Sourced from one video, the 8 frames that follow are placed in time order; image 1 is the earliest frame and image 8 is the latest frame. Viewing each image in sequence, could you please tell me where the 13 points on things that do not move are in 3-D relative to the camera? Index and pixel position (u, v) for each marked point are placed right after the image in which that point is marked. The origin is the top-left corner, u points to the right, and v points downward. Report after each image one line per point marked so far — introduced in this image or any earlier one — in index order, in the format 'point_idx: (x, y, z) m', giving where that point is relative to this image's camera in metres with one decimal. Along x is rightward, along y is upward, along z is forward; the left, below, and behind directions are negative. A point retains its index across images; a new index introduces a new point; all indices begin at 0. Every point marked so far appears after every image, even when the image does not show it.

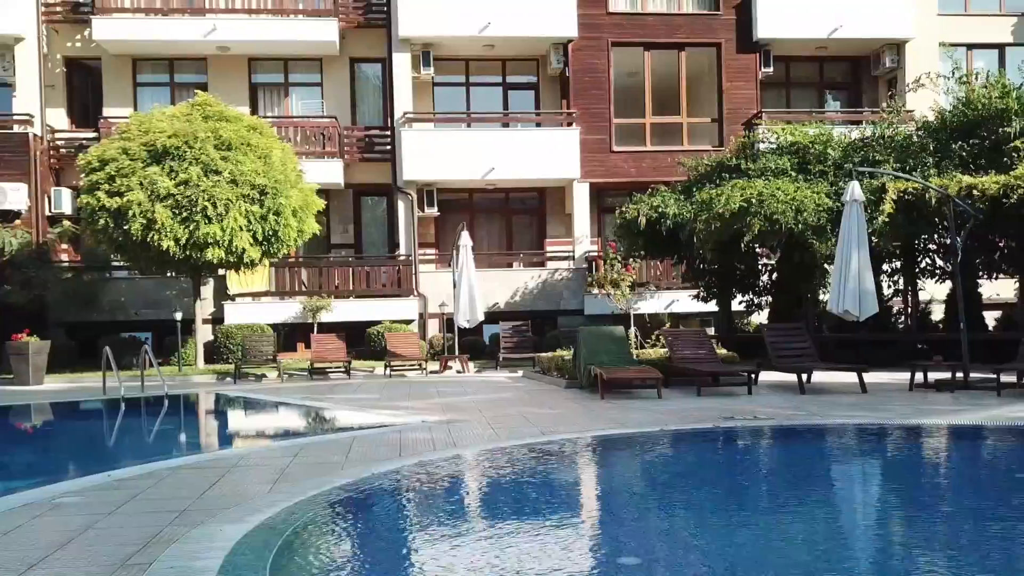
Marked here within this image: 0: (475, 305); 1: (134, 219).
0: (-0.4, -0.2, +15.5) m
1: (-4.3, +0.8, +15.4) m
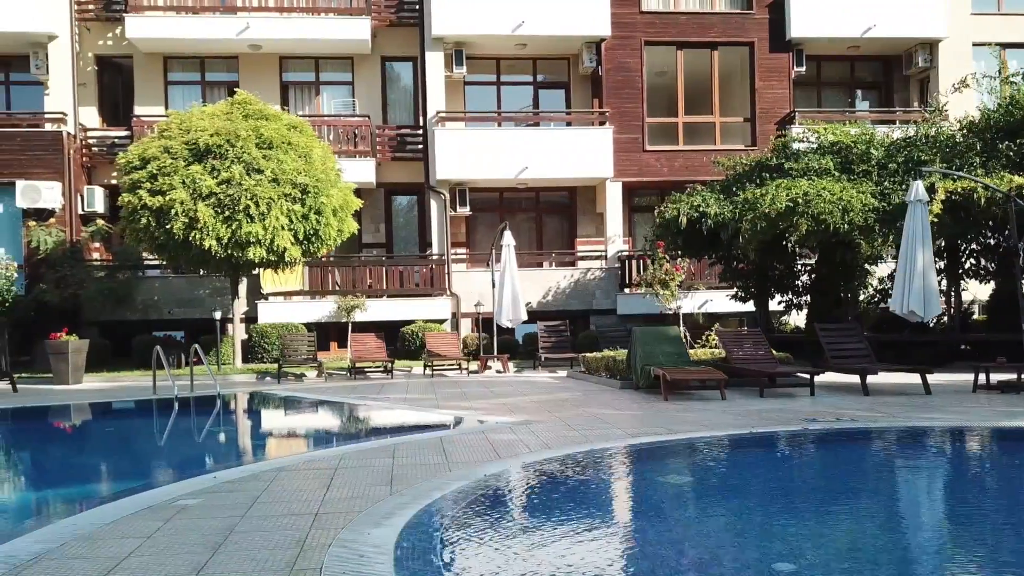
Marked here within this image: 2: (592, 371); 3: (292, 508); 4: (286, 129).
0: (+0.1, -0.2, +15.5) m
1: (-3.8, +0.8, +15.3) m
2: (+0.9, -0.9, +14.1) m
3: (-0.8, -0.8, +5.0) m
4: (-2.7, +1.9, +16.3) m
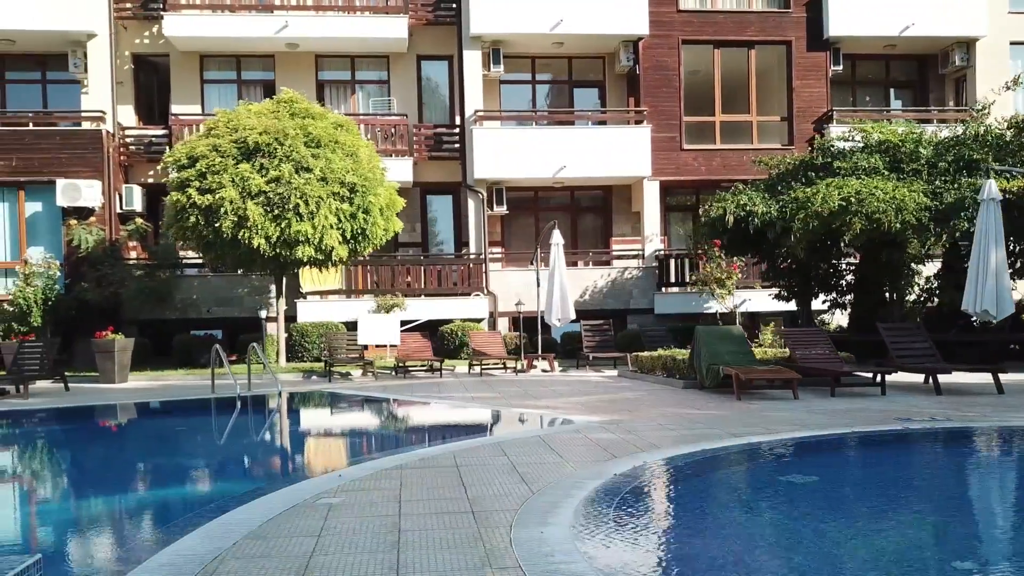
0: (+0.6, -0.2, +15.4) m
1: (-3.3, +0.8, +15.3) m
2: (+1.4, -0.9, +14.1) m
3: (-0.3, -0.8, +5.0) m
4: (-2.2, +2.0, +16.3) m
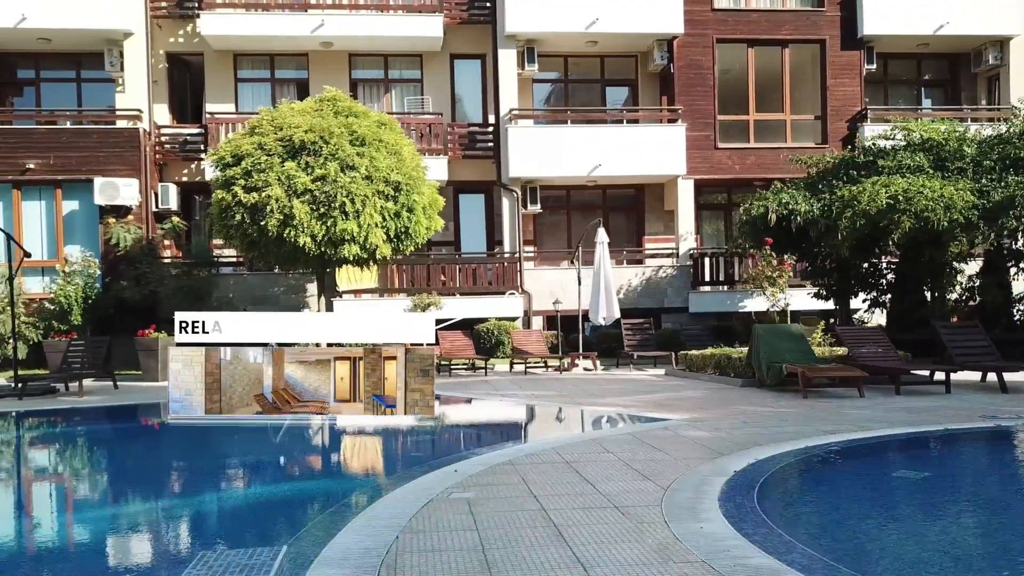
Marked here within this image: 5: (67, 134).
0: (+1.2, -0.2, +15.4) m
1: (-2.7, +0.8, +15.3) m
2: (+1.9, -0.8, +14.1) m
3: (+0.2, -0.8, +5.0) m
4: (-1.6, +2.0, +16.3) m
5: (-6.4, +2.2, +19.3) m
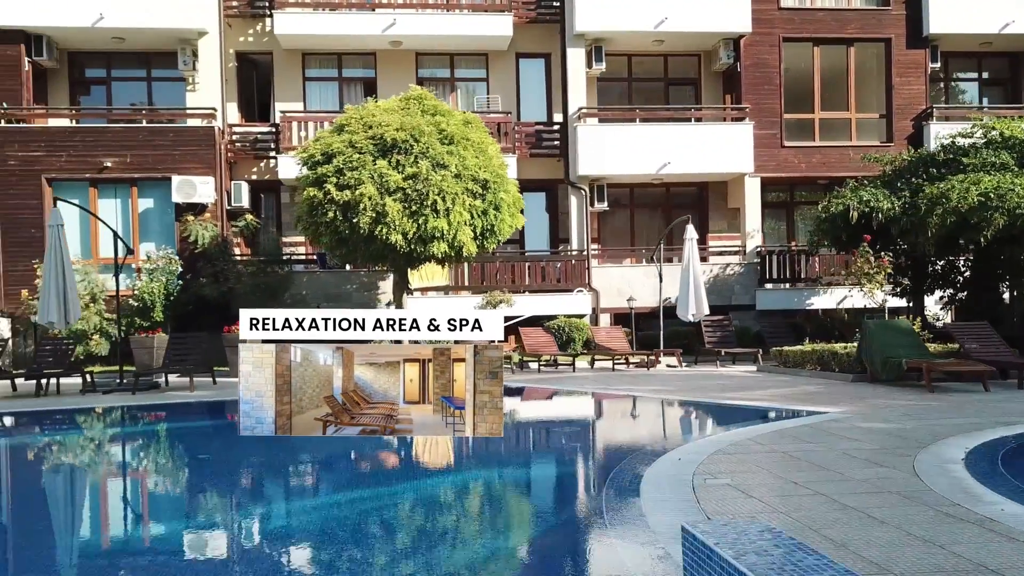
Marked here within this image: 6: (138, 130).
0: (+2.2, -0.1, +15.5) m
1: (-1.7, +0.9, +15.4) m
2: (+3.0, -0.8, +14.2) m
3: (+1.2, -0.8, +5.1) m
4: (-0.6, +2.0, +16.4) m
5: (-5.4, +2.3, +19.4) m
6: (-5.4, +2.3, +19.4) m
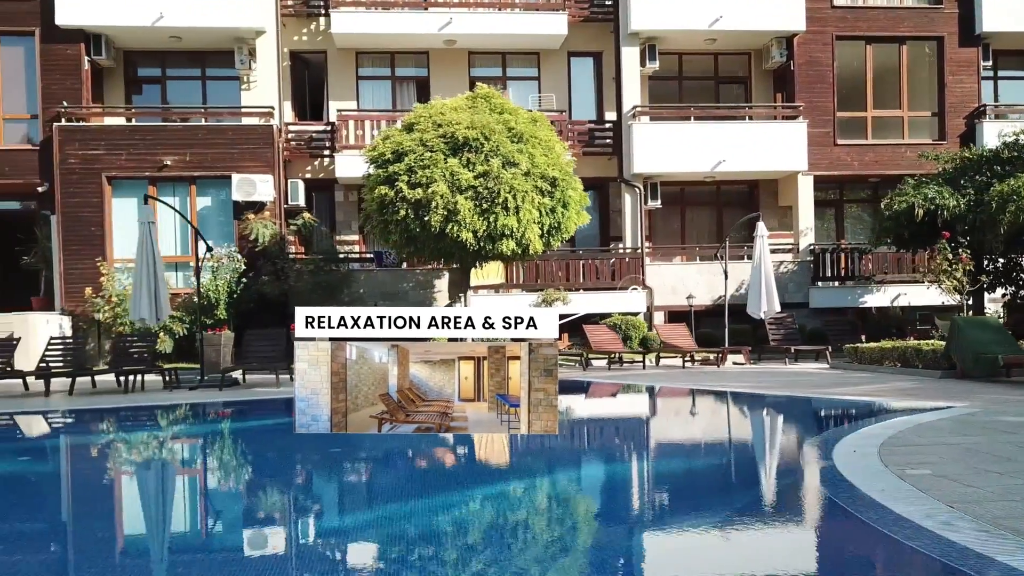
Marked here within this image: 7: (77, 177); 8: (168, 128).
0: (+3.0, -0.1, +15.6) m
1: (-0.9, +0.9, +15.5) m
2: (+3.8, -0.8, +14.2) m
3: (+2.0, -0.7, +5.2) m
4: (+0.2, +2.0, +16.5) m
5: (-4.5, +2.3, +19.5) m
6: (-4.6, +2.3, +19.5) m
7: (-6.2, +1.6, +19.2) m
8: (-5.0, +2.3, +19.4) m
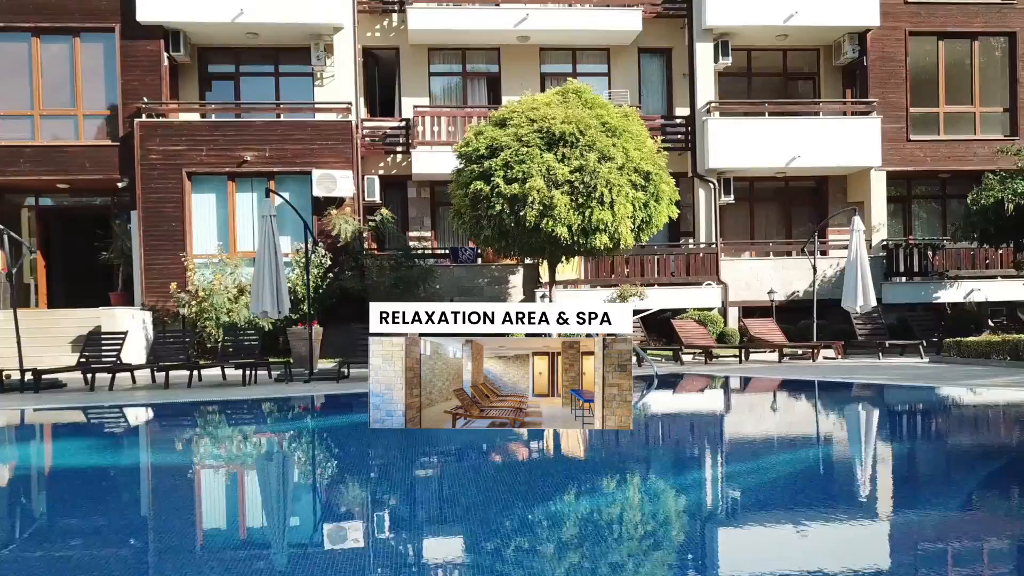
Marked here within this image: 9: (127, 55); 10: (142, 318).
0: (+4.1, 0.0, +15.6) m
1: (+0.2, +1.0, +15.6) m
2: (+4.9, -0.7, +14.2) m
3: (+3.1, -0.7, +5.2) m
4: (+1.4, +2.1, +16.5) m
5: (-3.4, +2.4, +19.6) m
6: (-3.4, +2.4, +19.6) m
7: (-5.1, +1.7, +19.2) m
8: (-3.8, +2.4, +19.5) m
9: (-5.7, +3.4, +19.7) m
10: (-5.1, -0.4, +18.6) m
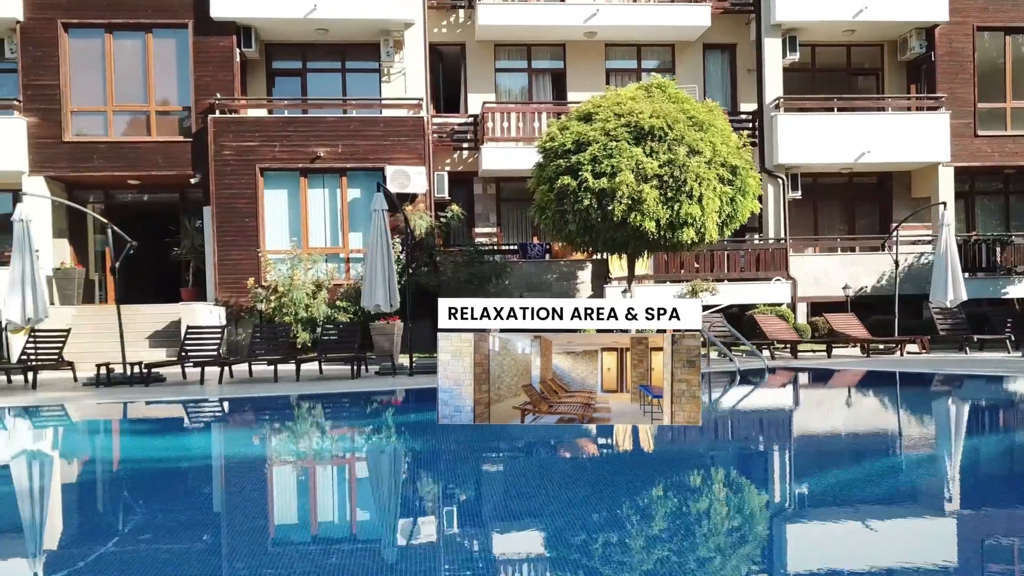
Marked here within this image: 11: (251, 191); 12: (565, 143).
0: (+5.2, 0.0, +15.6) m
1: (+1.3, +1.0, +15.6) m
2: (+5.9, -0.6, +14.2) m
3: (+4.1, -0.6, +5.2) m
4: (+2.4, +2.2, +16.5) m
5: (-2.3, +2.4, +19.6) m
6: (-2.4, +2.5, +19.6) m
7: (-4.0, +1.7, +19.3) m
8: (-2.8, +2.4, +19.5) m
9: (-4.6, +3.5, +19.7) m
10: (-4.1, -0.3, +18.6) m
11: (-3.7, +1.4, +19.3) m
12: (+0.6, +1.8, +16.2) m
